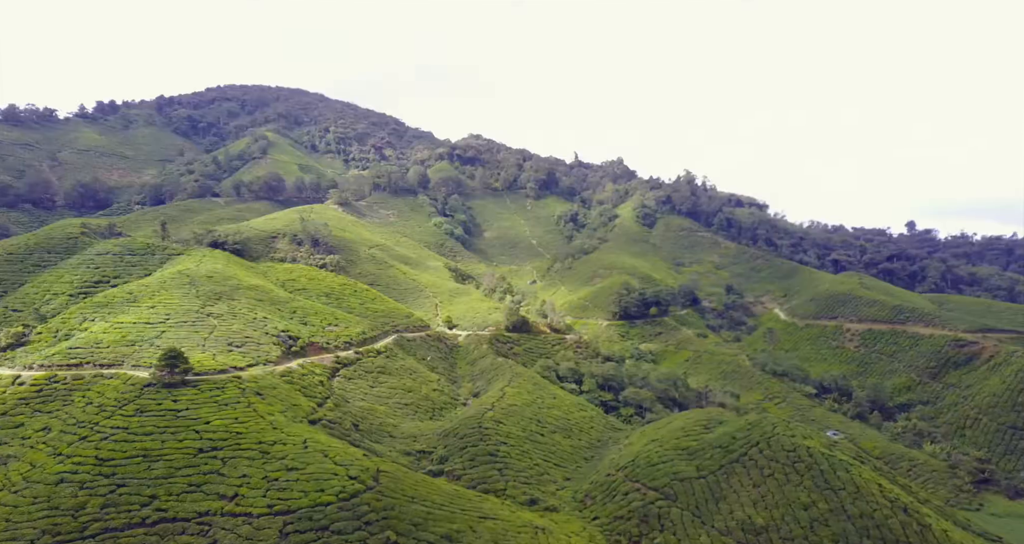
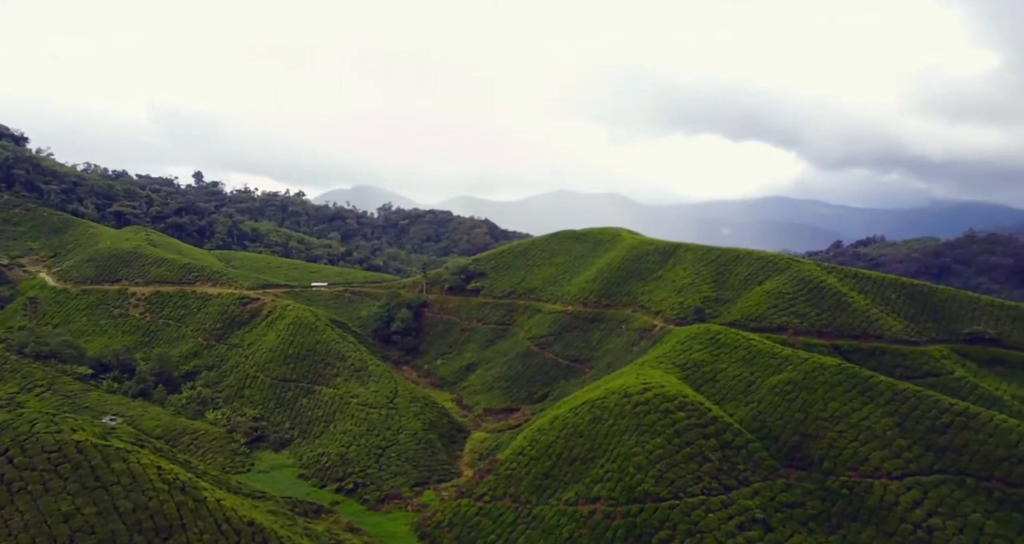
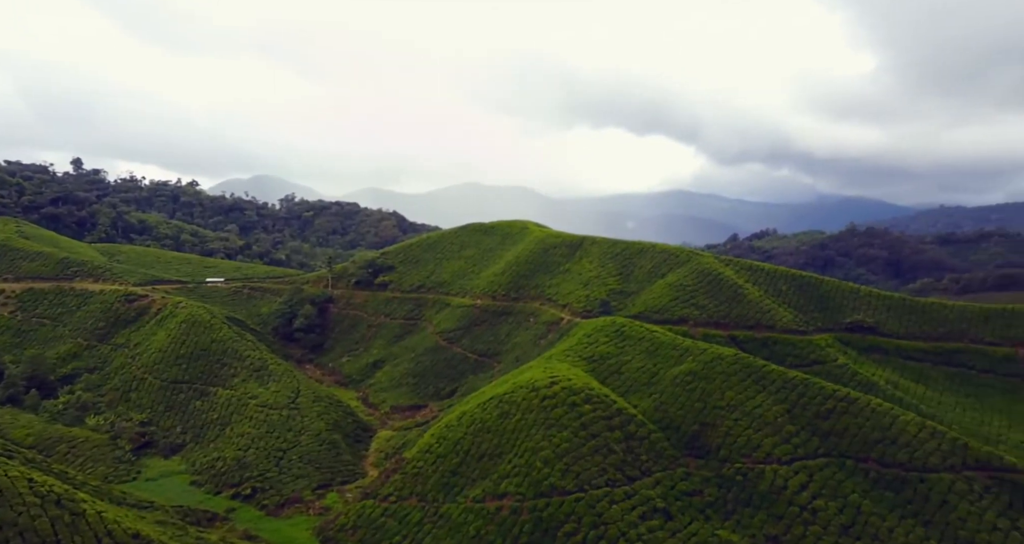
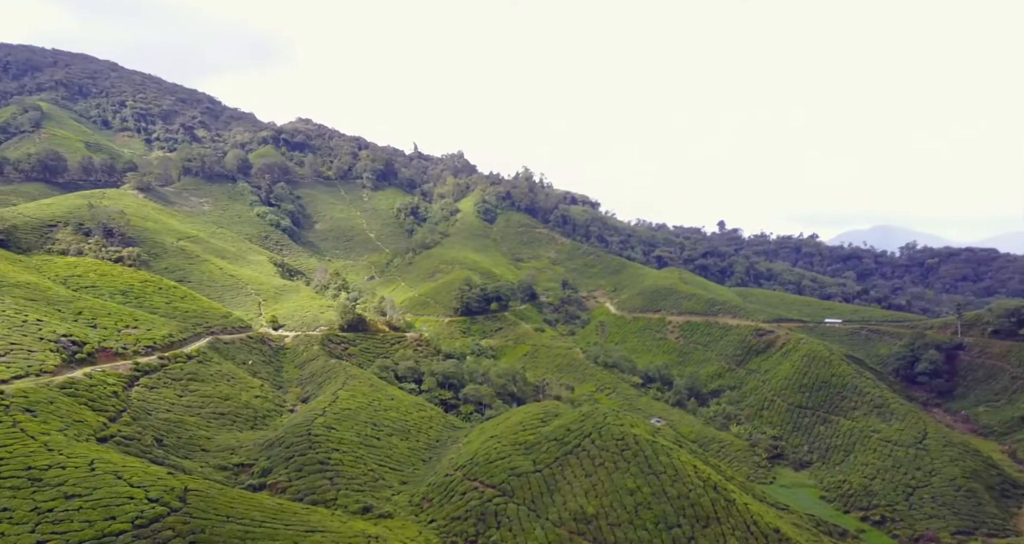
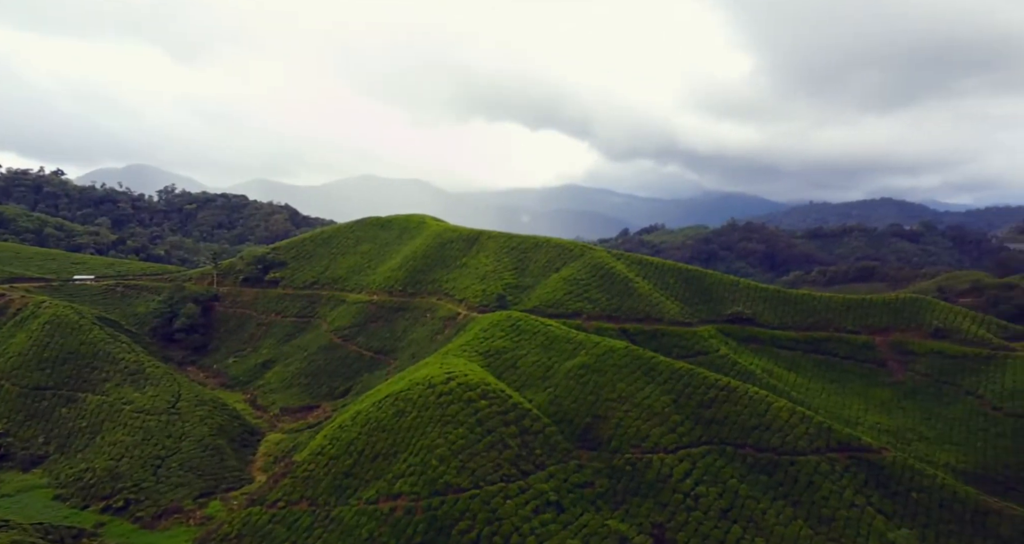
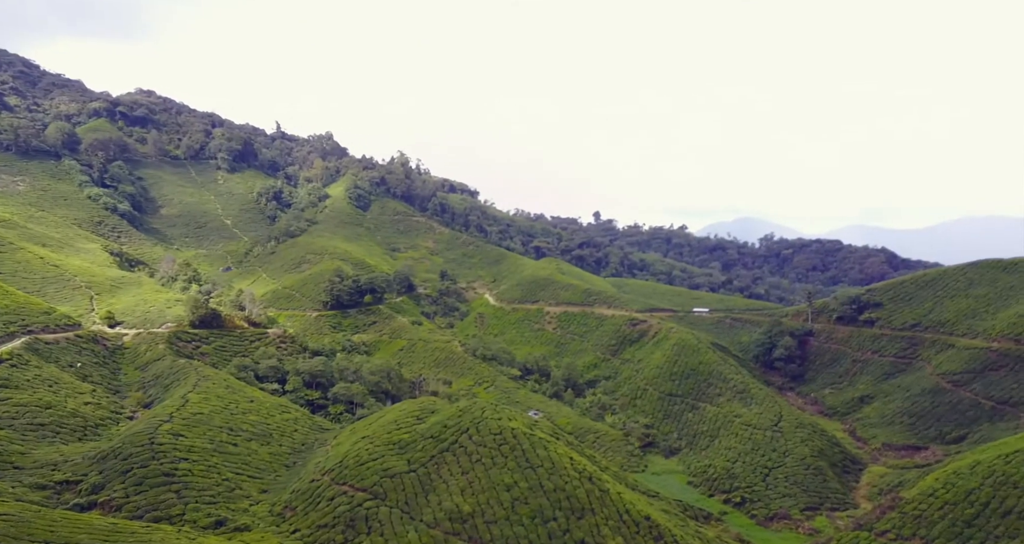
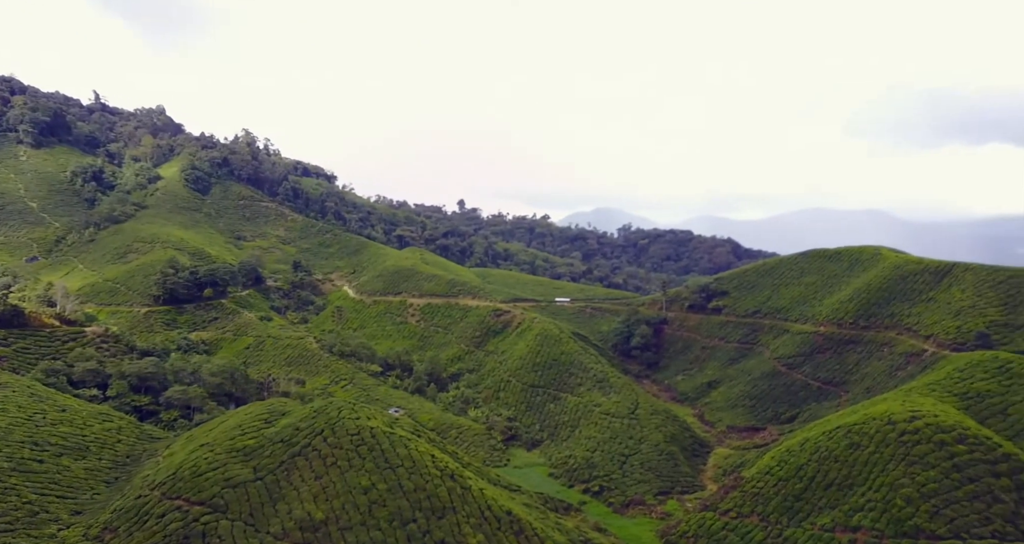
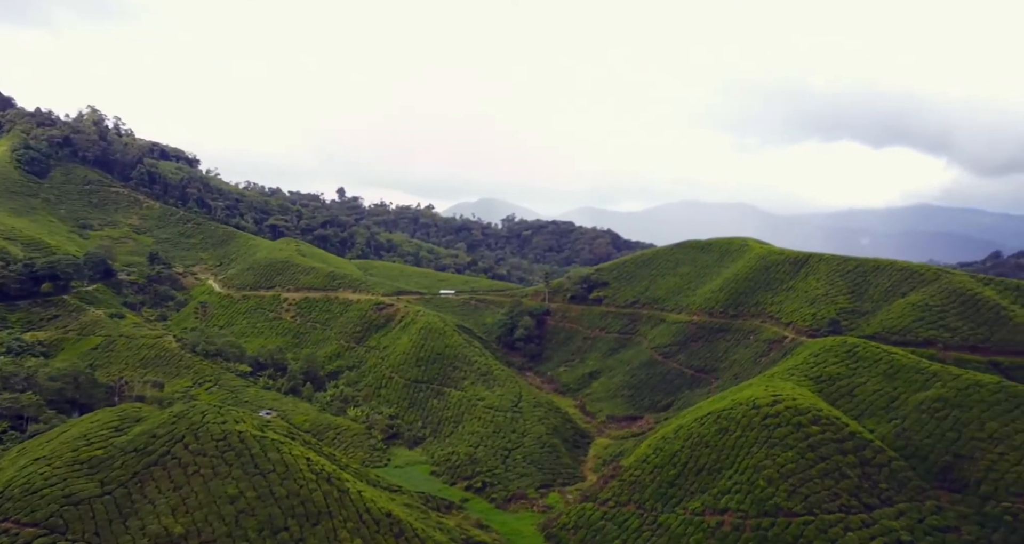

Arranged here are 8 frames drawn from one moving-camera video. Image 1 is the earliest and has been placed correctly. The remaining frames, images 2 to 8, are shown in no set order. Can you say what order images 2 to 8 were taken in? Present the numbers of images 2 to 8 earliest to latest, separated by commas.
4, 6, 7, 8, 2, 3, 5
